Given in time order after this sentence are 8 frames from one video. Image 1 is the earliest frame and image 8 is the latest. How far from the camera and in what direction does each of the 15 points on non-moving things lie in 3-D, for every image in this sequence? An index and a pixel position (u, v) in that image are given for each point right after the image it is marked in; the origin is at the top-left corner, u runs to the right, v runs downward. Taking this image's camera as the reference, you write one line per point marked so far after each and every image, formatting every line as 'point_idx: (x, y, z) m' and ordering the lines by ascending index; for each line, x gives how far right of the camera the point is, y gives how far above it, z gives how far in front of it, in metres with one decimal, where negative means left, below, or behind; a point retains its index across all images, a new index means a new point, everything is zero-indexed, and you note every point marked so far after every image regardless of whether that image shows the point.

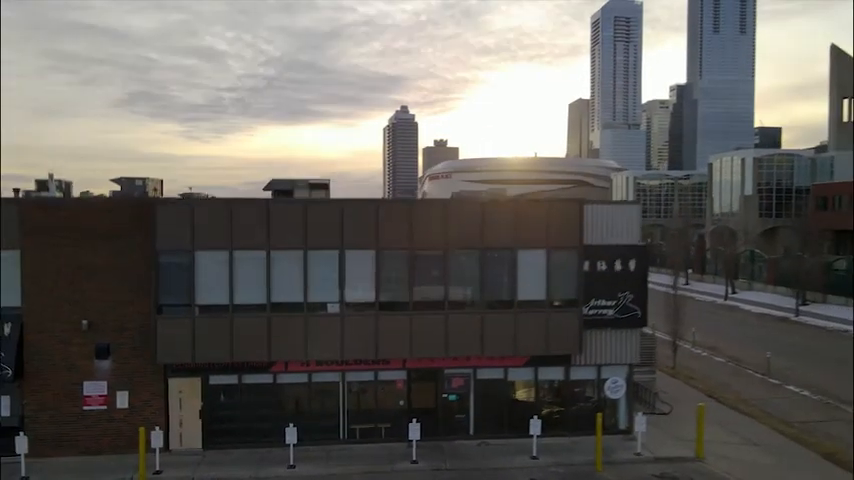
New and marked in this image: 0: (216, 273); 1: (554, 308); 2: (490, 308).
0: (-2.0, -0.3, +6.2) m
1: (+1.3, -0.7, +6.6) m
2: (+0.6, -0.7, +6.5) m
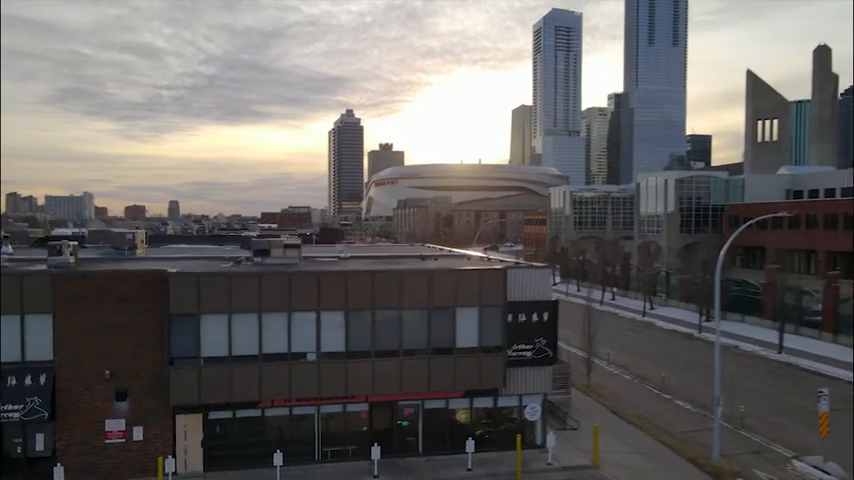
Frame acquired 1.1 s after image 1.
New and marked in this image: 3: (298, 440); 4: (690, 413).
0: (-2.5, -1.1, +7.7) m
1: (+0.8, -1.4, +8.4) m
2: (+0.1, -1.4, +8.3) m
3: (-1.6, -2.5, +8.3) m
4: (+4.4, -2.8, +10.9) m
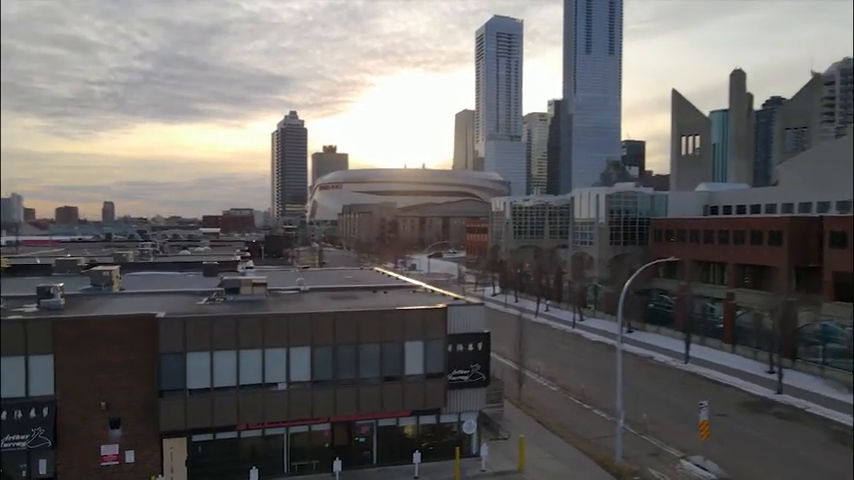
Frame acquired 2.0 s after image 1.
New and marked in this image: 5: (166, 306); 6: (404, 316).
0: (-3.1, -1.7, +9.0) m
1: (0.0, -2.1, +10.0) m
2: (-0.6, -2.1, +9.8) m
3: (-2.3, -3.2, +9.7) m
4: (+3.4, -3.5, +12.7) m
5: (-4.1, -1.0, +10.3) m
6: (-0.3, -1.1, +9.8) m
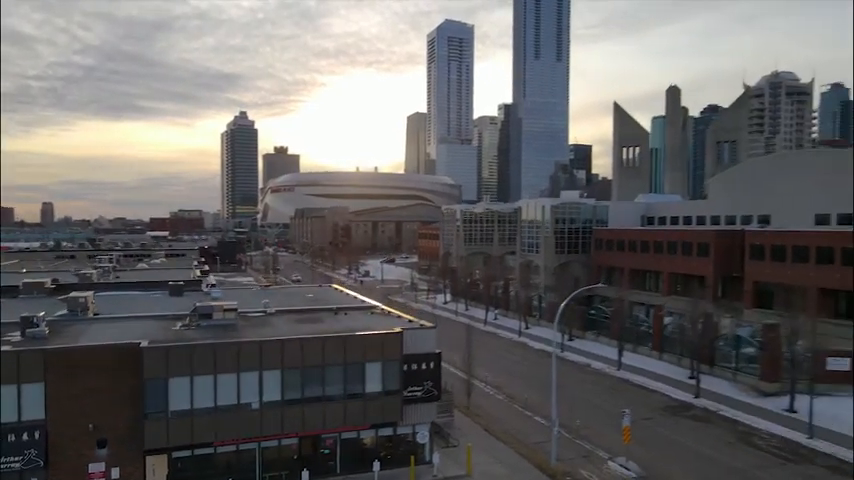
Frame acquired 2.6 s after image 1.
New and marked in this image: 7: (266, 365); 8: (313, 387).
0: (-3.8, -2.3, +10.0) m
1: (-0.7, -2.6, +11.2) m
2: (-1.3, -2.6, +11.0) m
3: (-3.0, -3.7, +10.7) m
4: (+2.5, -4.0, +14.2) m
5: (-4.8, -1.6, +11.2) m
6: (-1.0, -1.7, +11.0) m
7: (-2.6, -2.0, +10.4) m
8: (-1.9, -2.4, +10.7) m
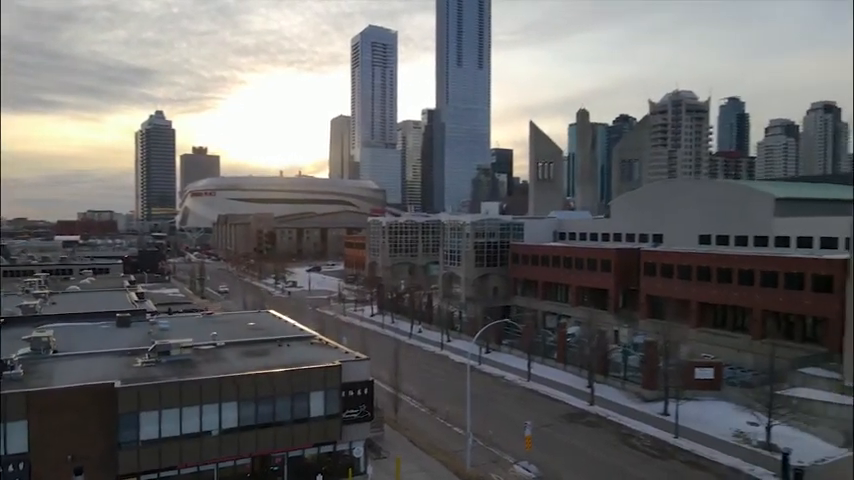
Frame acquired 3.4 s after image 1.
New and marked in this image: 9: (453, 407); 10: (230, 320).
0: (-4.9, -3.2, +11.6) m
1: (-2.0, -3.5, +13.1) m
2: (-2.5, -3.5, +12.8) m
3: (-4.2, -4.7, +12.4) m
4: (+0.8, -4.9, +16.5) m
5: (-6.1, -2.5, +12.7) m
6: (-2.3, -2.6, +12.9) m
7: (-3.8, -2.9, +12.2) m
8: (-3.1, -3.3, +12.5) m
9: (+0.8, -4.8, +19.0) m
10: (-5.7, -2.4, +18.9) m
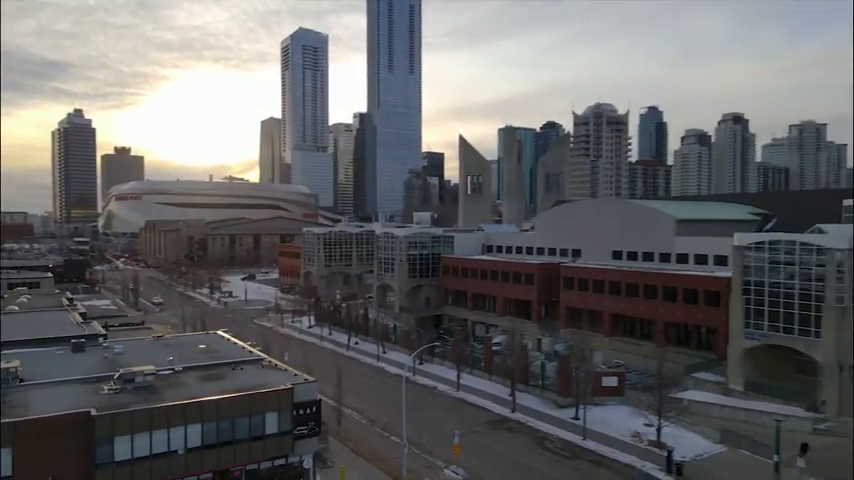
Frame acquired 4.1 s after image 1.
0: (-6.0, -4.1, +13.0) m
1: (-3.3, -4.4, +14.9) m
2: (-3.8, -4.4, +14.5) m
3: (-5.5, -5.5, +13.9) m
4: (-0.8, -5.7, +18.5) m
5: (-7.4, -3.3, +14.0) m
6: (-3.6, -3.4, +14.6) m
7: (-5.0, -3.7, +13.7) m
8: (-4.3, -4.1, +14.1) m
9: (-1.2, -5.7, +20.9) m
10: (-7.6, -3.2, +20.2) m
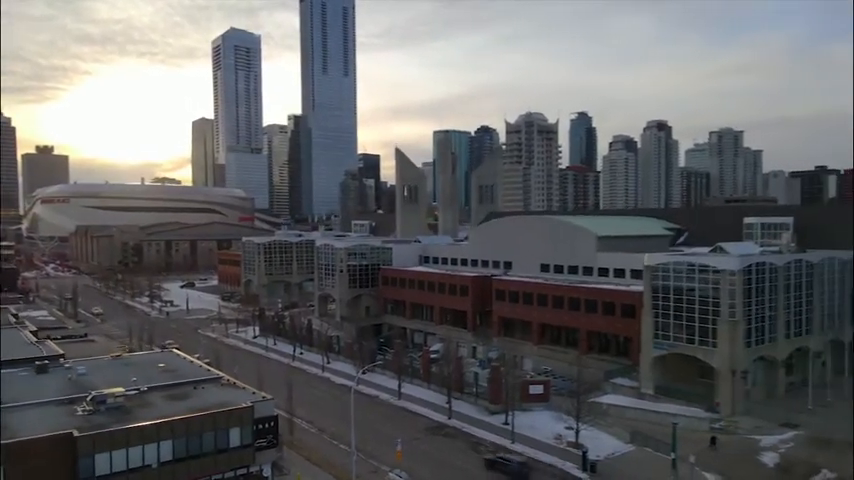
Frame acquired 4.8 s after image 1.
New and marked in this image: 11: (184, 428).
0: (-7.2, -4.9, +14.4) m
1: (-4.6, -5.2, +16.5) m
2: (-5.1, -5.2, +16.1) m
3: (-6.7, -6.3, +15.3) m
4: (-2.5, -6.6, +20.3) m
5: (-8.6, -4.2, +15.3) m
6: (-4.9, -4.2, +16.2) m
7: (-6.2, -4.6, +15.2) m
8: (-5.6, -5.0, +15.7) m
9: (-3.1, -6.5, +22.8) m
10: (-9.4, -4.1, +21.5) m
11: (-5.8, -4.5, +15.6) m
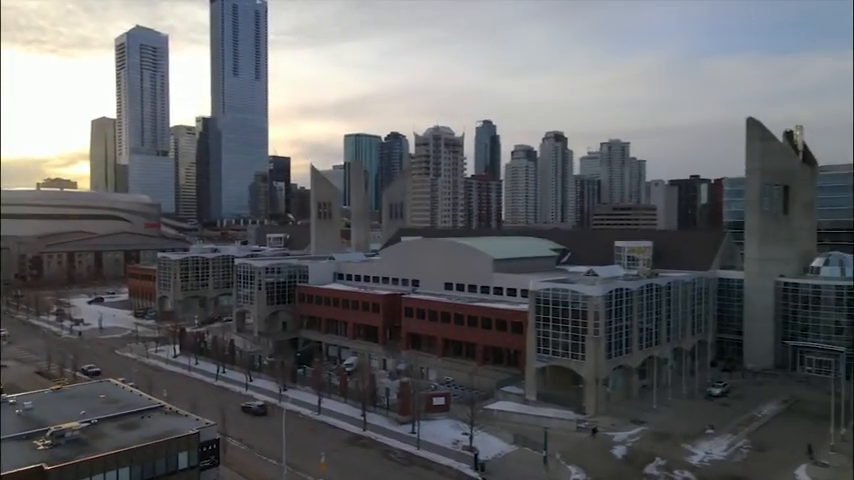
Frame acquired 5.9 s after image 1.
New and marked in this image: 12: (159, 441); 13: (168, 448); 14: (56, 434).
0: (-9.3, -6.4, +17.0) m
1: (-7.0, -6.7, +19.4) m
2: (-7.5, -6.7, +18.9) m
3: (-8.9, -7.9, +18.0) m
4: (-5.4, -8.1, +23.5) m
5: (-10.8, -5.7, +17.7) m
6: (-7.3, -5.8, +19.1) m
7: (-8.4, -6.1, +17.9) m
8: (-7.9, -6.5, +18.5) m
9: (-6.3, -8.0, +25.9) m
10: (-12.4, -5.6, +23.7) m
11: (-8.1, -6.0, +18.3) m
12: (-7.7, -5.7, +18.7) m
13: (-7.5, -6.0, +18.9) m
14: (-10.5, -5.5, +18.6) m
